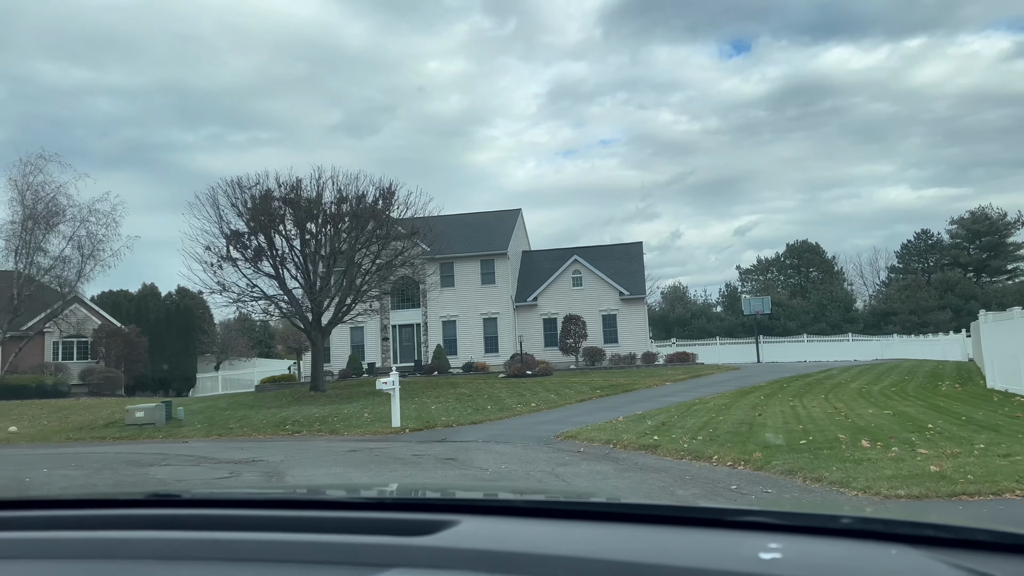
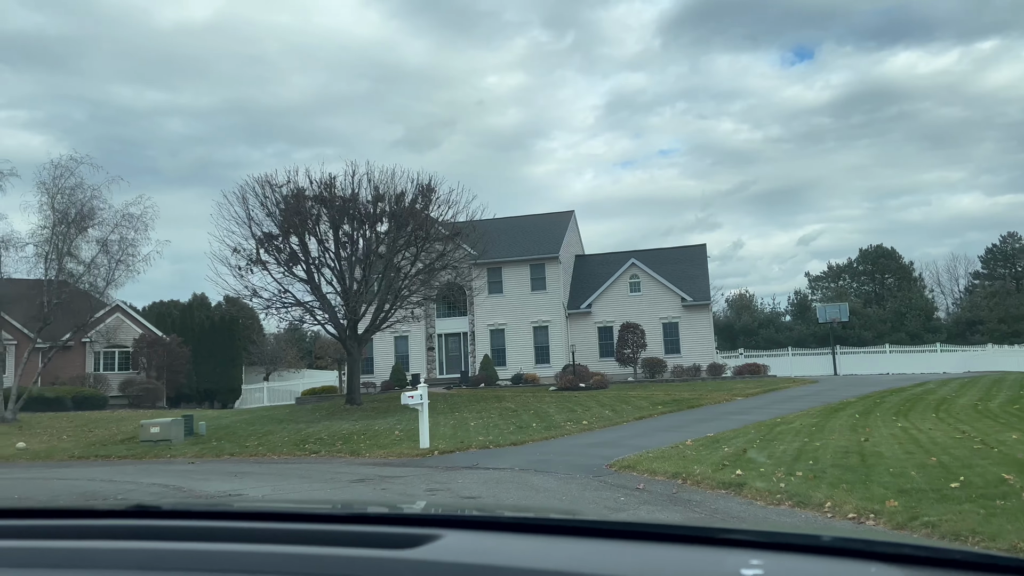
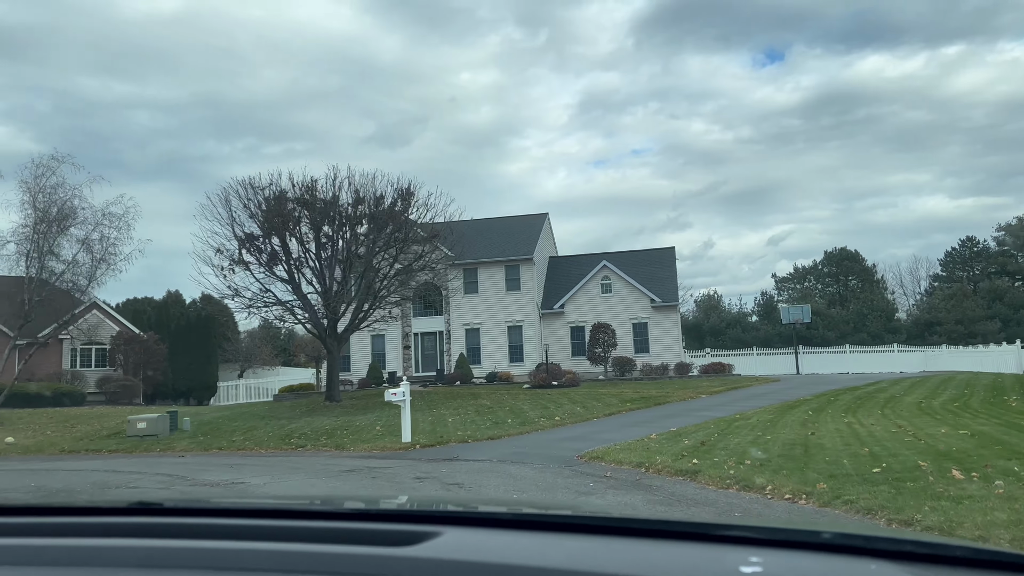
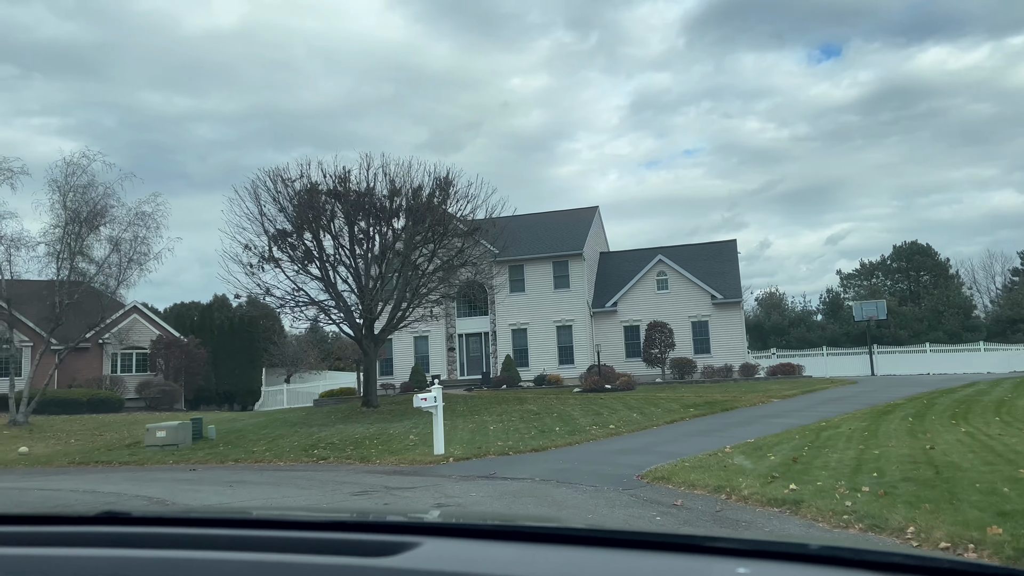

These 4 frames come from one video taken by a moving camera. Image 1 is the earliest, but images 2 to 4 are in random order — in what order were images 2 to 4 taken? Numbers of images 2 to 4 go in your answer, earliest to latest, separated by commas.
3, 2, 4
